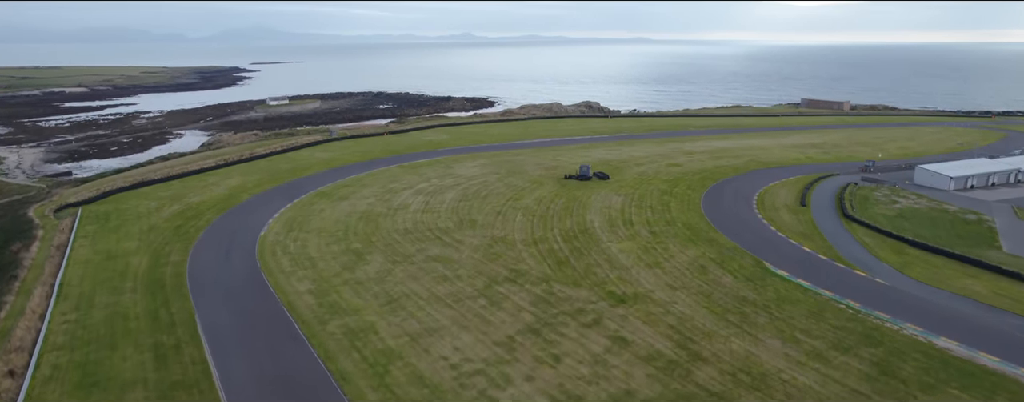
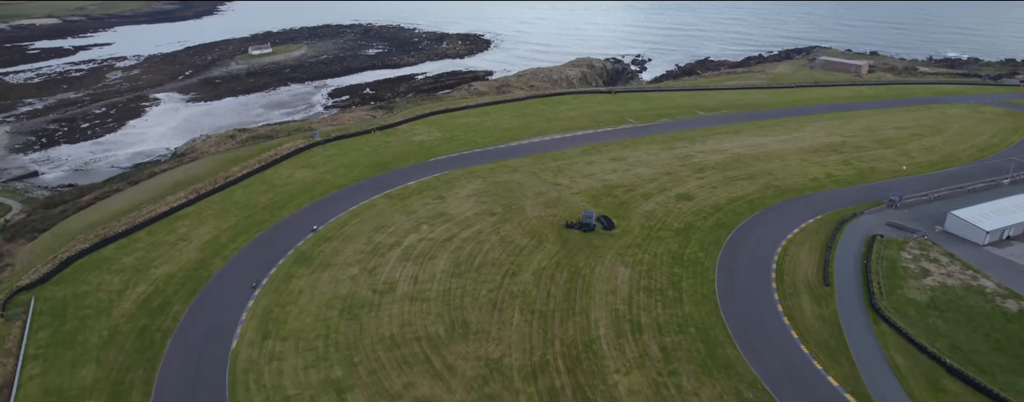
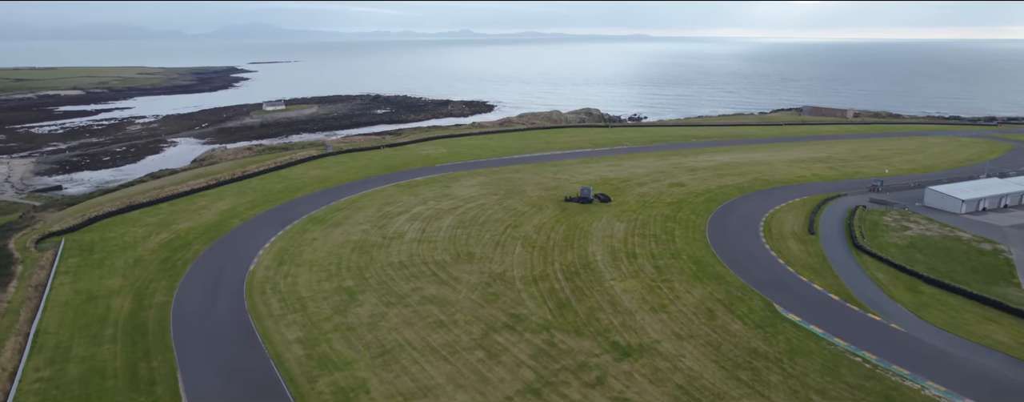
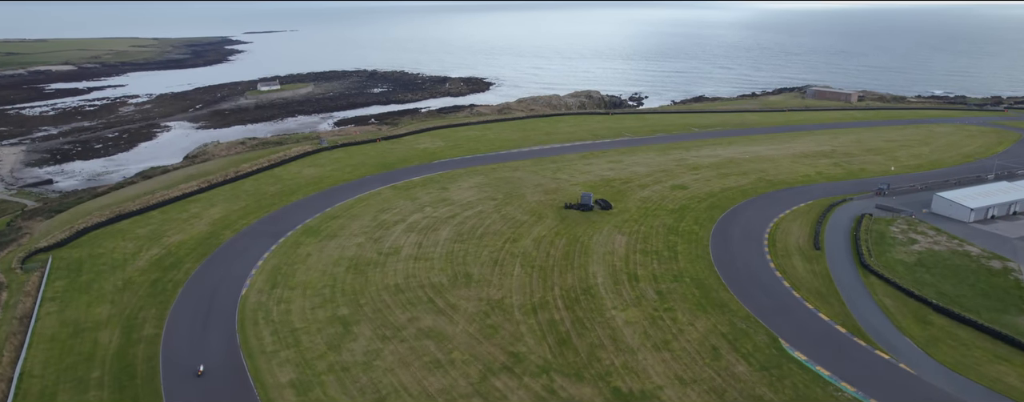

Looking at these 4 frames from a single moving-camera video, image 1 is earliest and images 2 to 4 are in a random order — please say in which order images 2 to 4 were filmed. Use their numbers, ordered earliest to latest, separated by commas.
3, 4, 2
